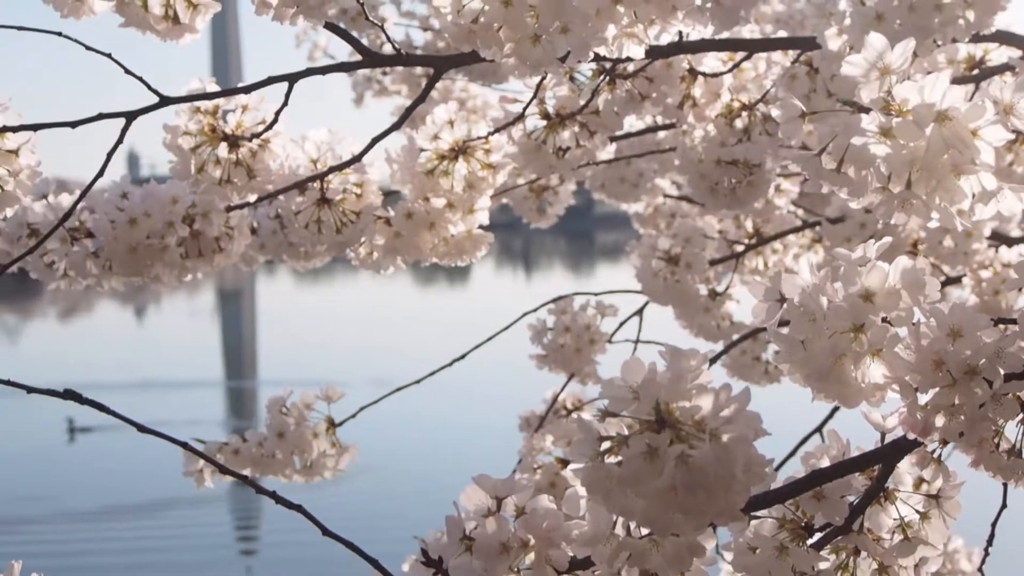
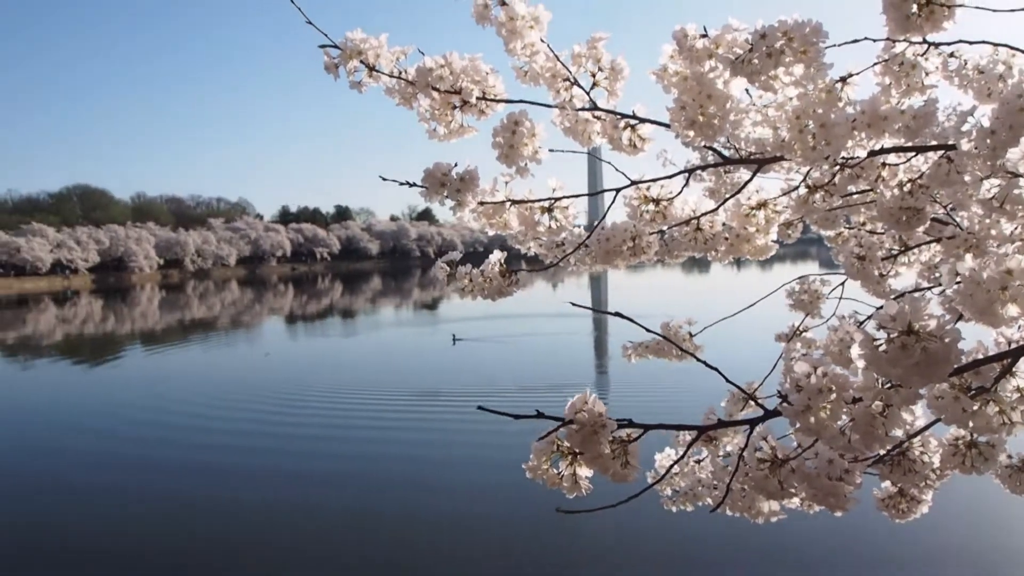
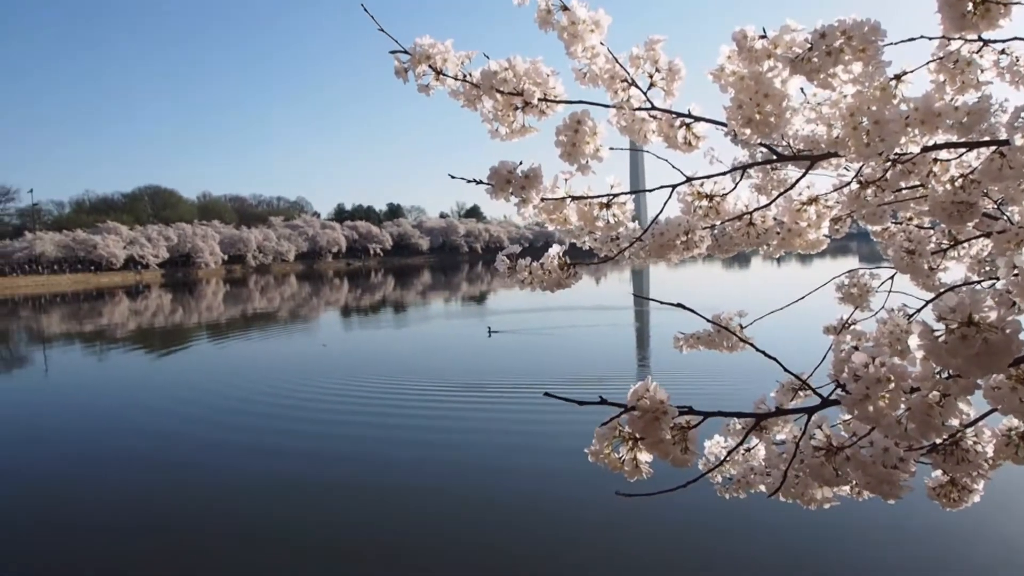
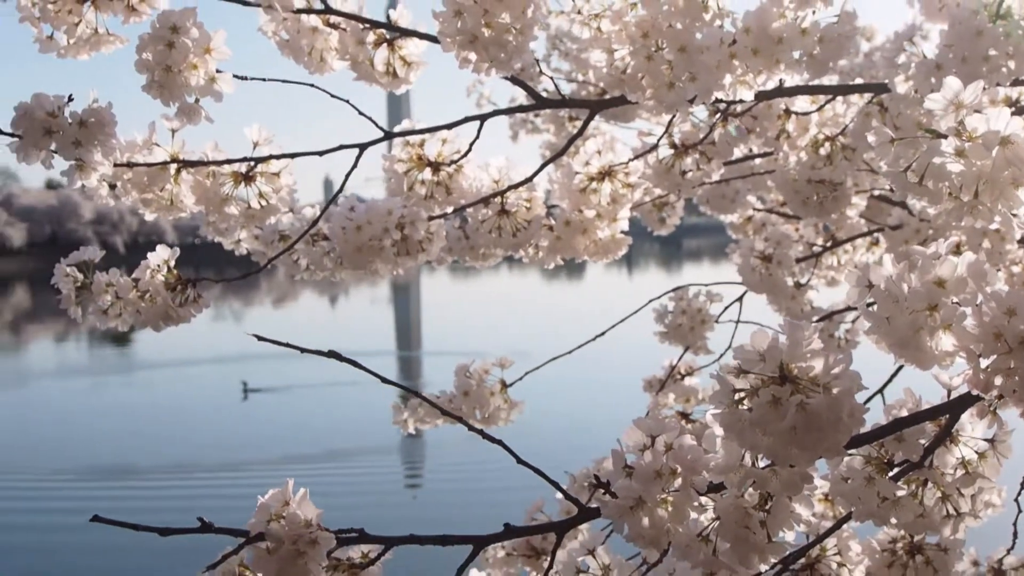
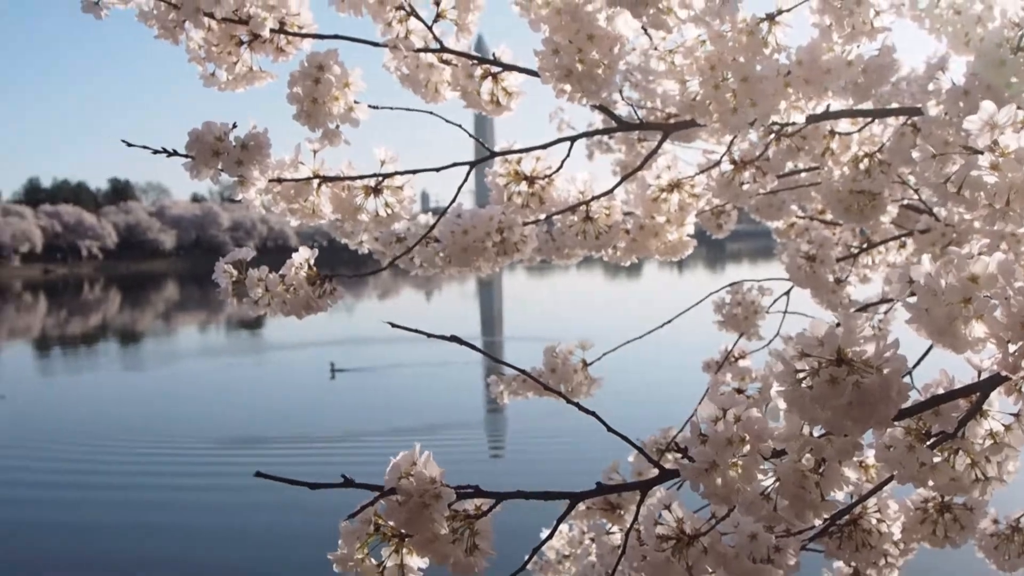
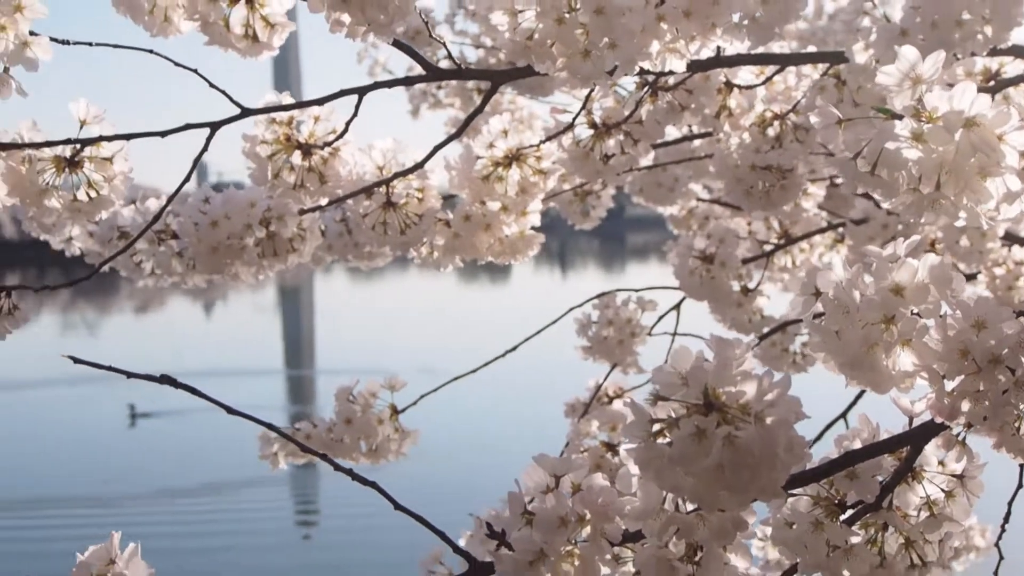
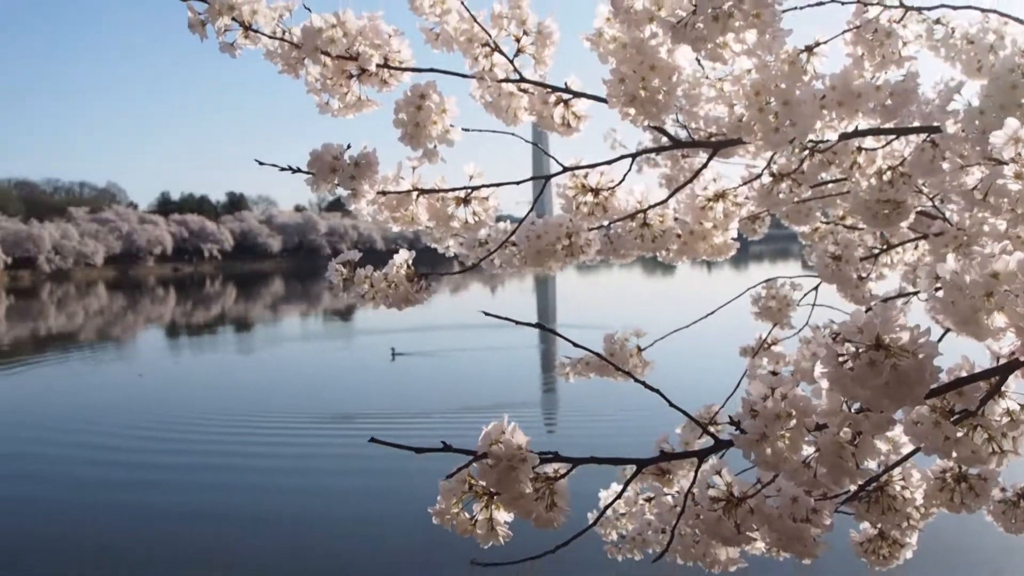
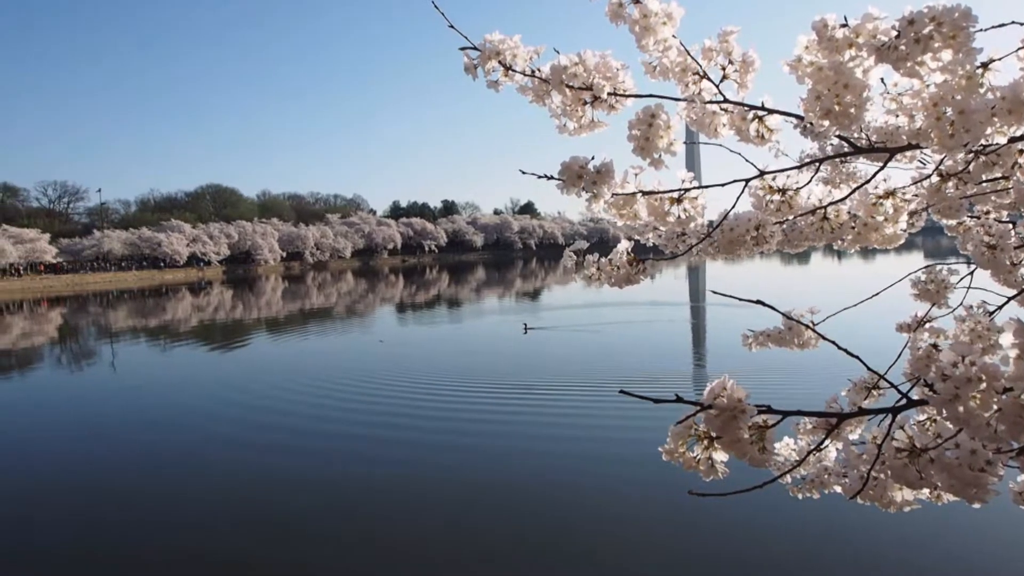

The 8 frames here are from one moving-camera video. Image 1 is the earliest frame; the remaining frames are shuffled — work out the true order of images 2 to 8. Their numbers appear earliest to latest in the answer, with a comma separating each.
6, 4, 5, 7, 2, 3, 8
